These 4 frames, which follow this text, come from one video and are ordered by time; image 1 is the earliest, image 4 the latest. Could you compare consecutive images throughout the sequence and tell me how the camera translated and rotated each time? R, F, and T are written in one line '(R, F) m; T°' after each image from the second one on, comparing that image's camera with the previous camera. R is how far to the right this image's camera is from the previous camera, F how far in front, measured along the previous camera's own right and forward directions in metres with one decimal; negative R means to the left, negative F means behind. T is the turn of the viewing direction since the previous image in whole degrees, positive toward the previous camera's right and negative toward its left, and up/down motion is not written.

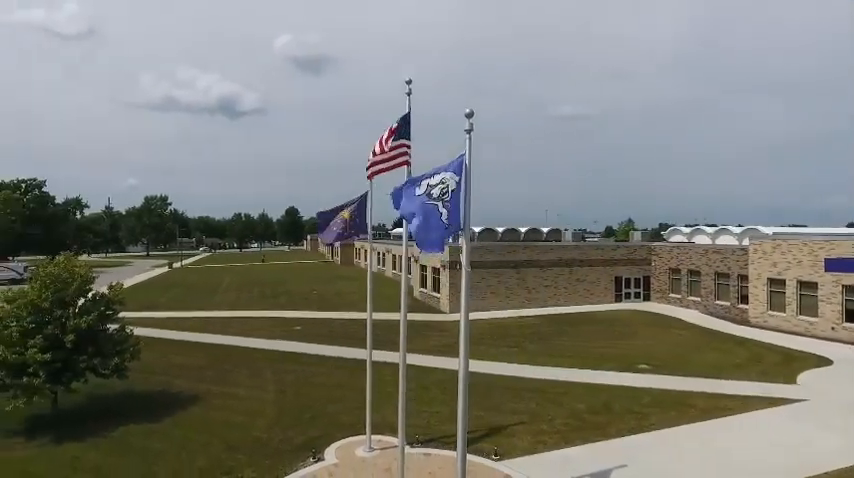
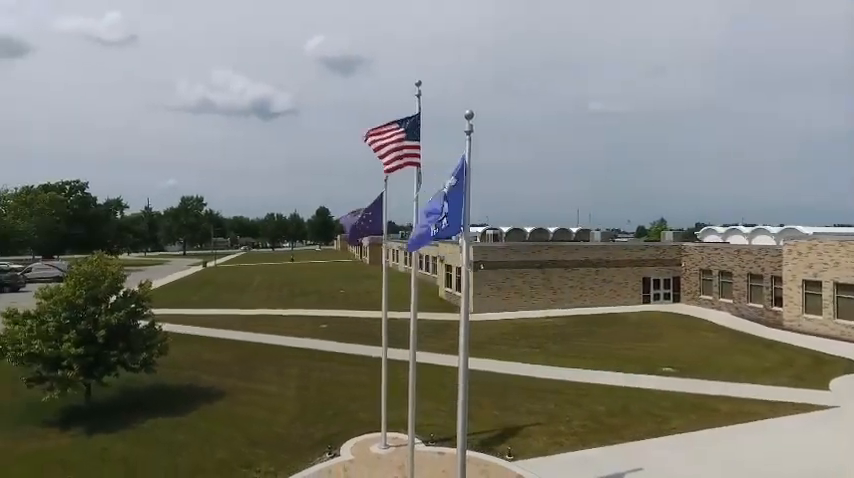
(+0.4, -0.1) m; -3°
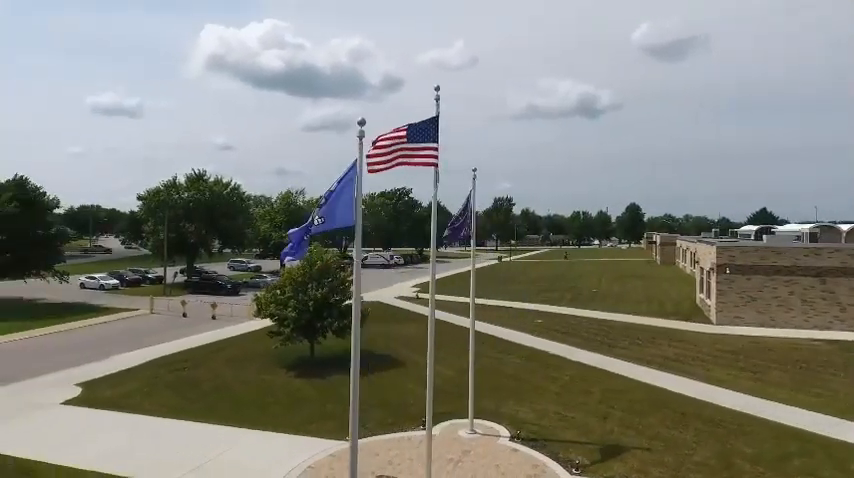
(+5.7, +1.1) m; -35°
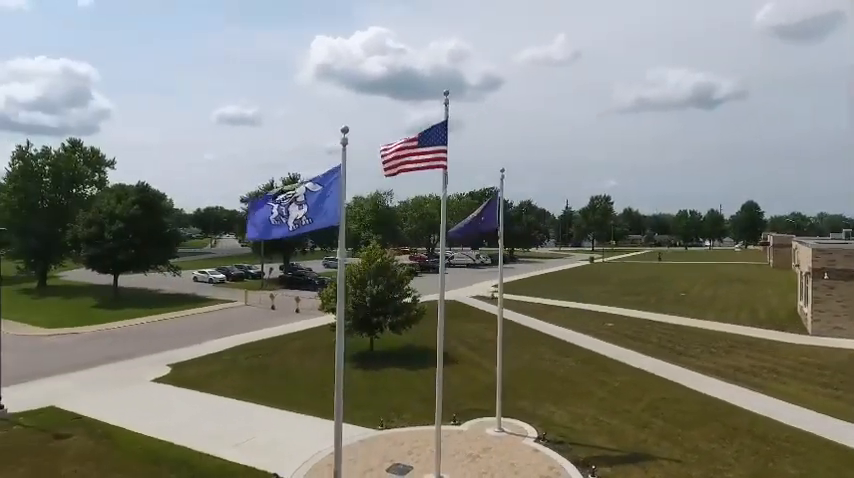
(+1.9, -0.2) m; -11°
